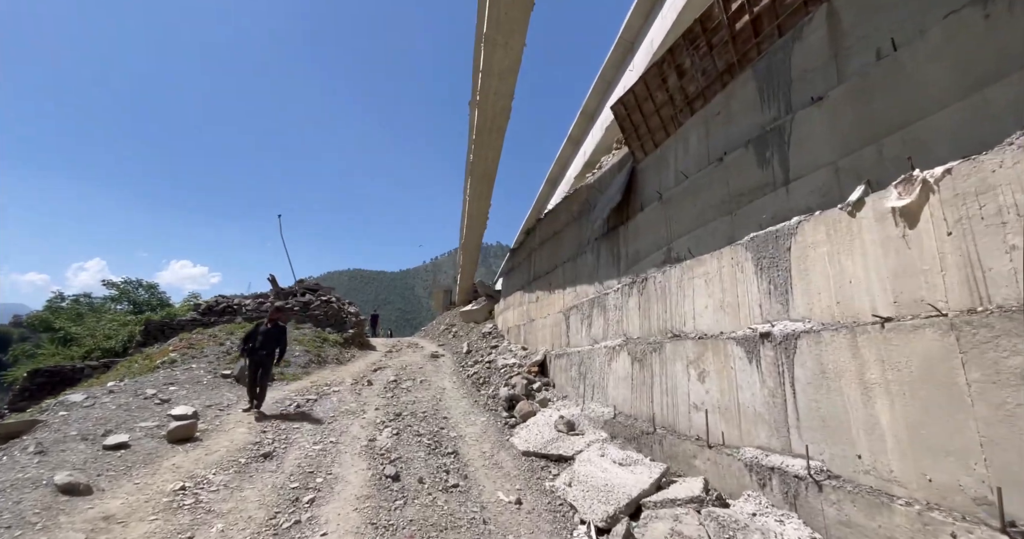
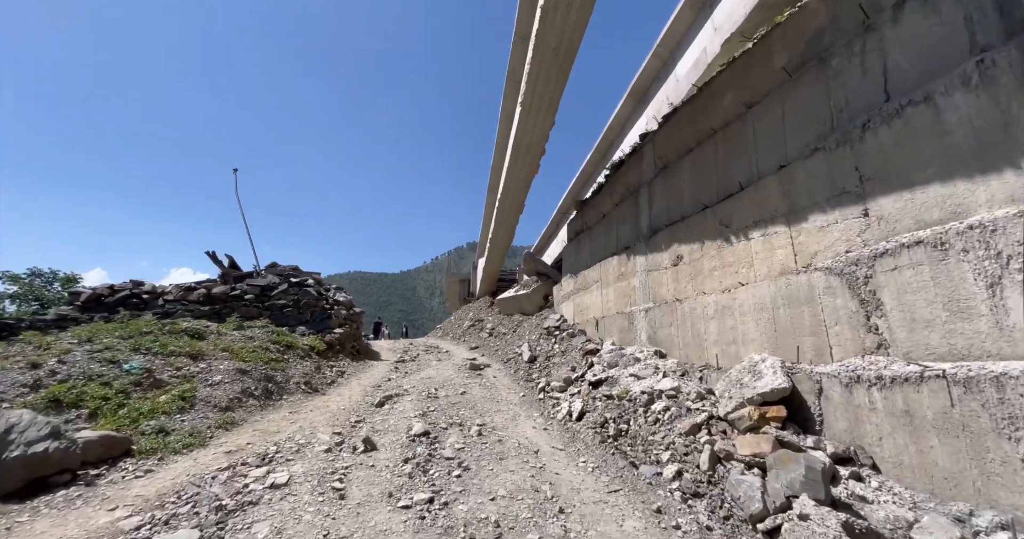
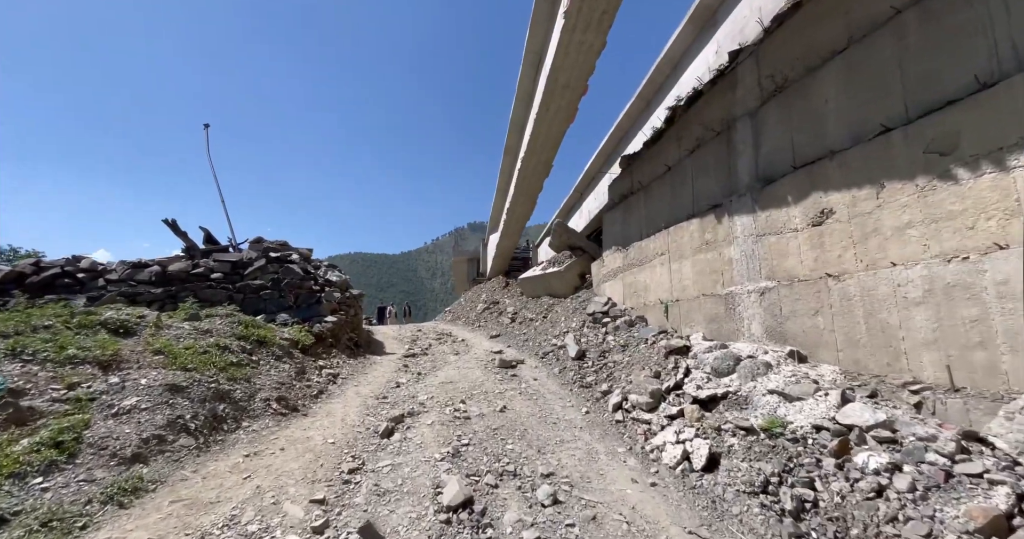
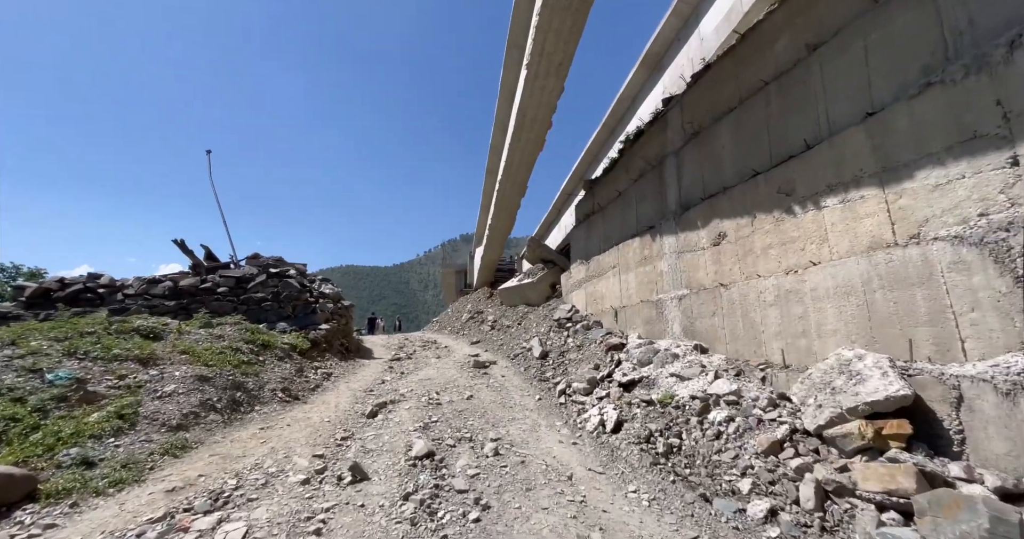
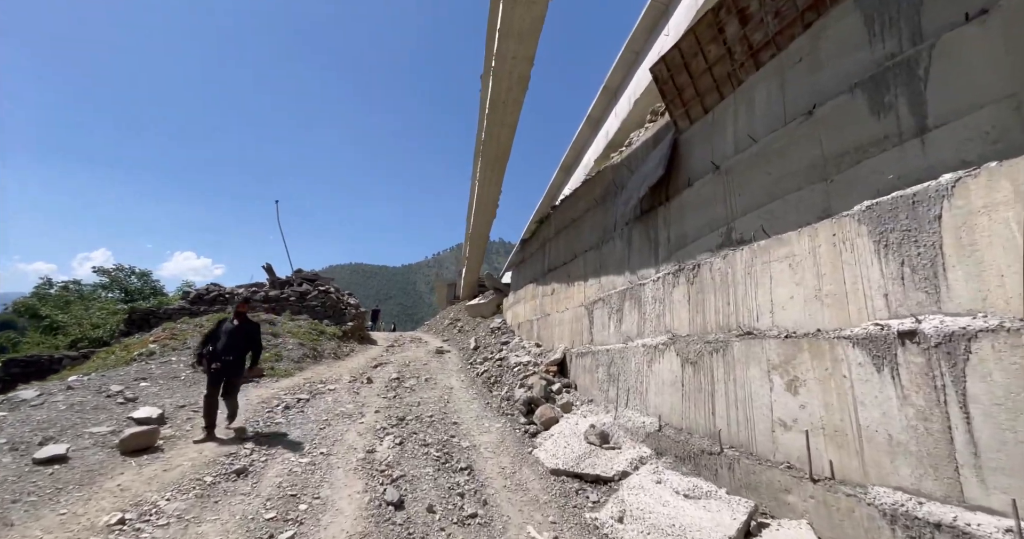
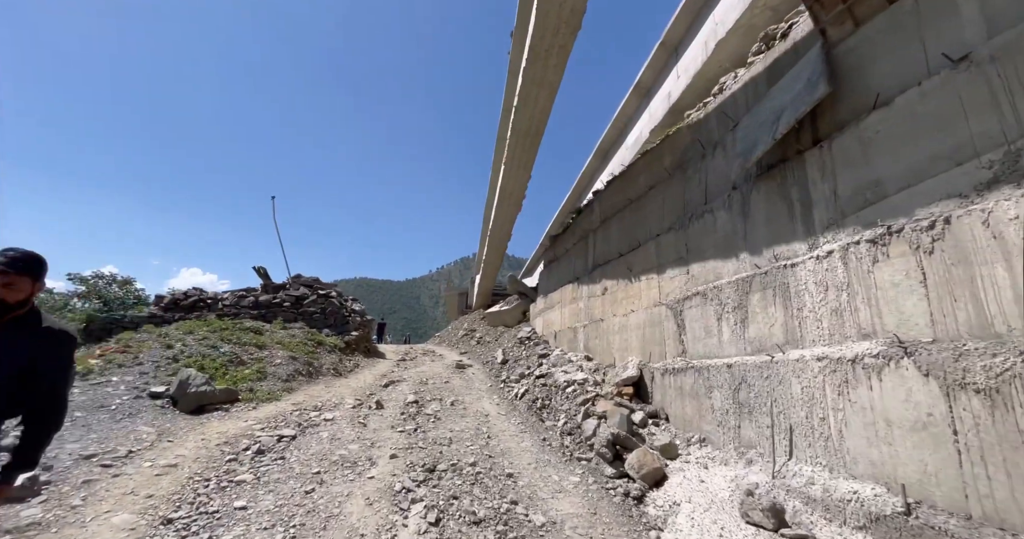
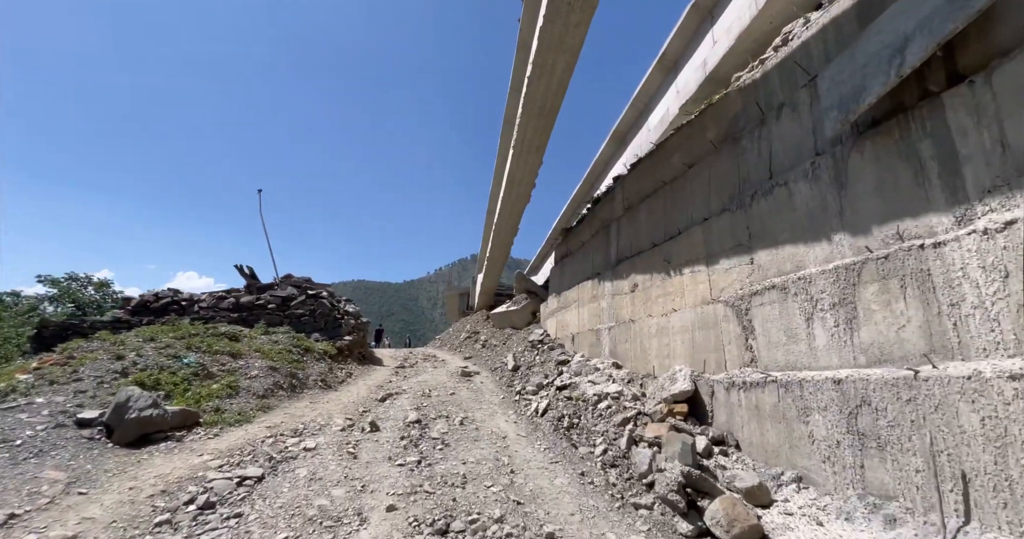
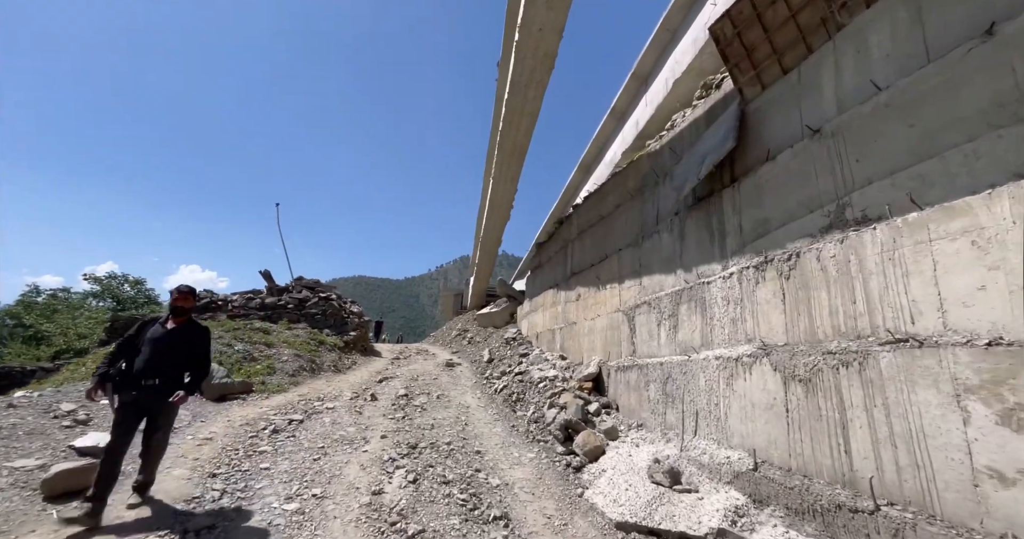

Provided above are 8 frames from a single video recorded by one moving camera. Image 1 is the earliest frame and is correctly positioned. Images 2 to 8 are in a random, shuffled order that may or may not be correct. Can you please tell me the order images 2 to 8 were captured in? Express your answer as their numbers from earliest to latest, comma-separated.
5, 8, 6, 7, 2, 4, 3
